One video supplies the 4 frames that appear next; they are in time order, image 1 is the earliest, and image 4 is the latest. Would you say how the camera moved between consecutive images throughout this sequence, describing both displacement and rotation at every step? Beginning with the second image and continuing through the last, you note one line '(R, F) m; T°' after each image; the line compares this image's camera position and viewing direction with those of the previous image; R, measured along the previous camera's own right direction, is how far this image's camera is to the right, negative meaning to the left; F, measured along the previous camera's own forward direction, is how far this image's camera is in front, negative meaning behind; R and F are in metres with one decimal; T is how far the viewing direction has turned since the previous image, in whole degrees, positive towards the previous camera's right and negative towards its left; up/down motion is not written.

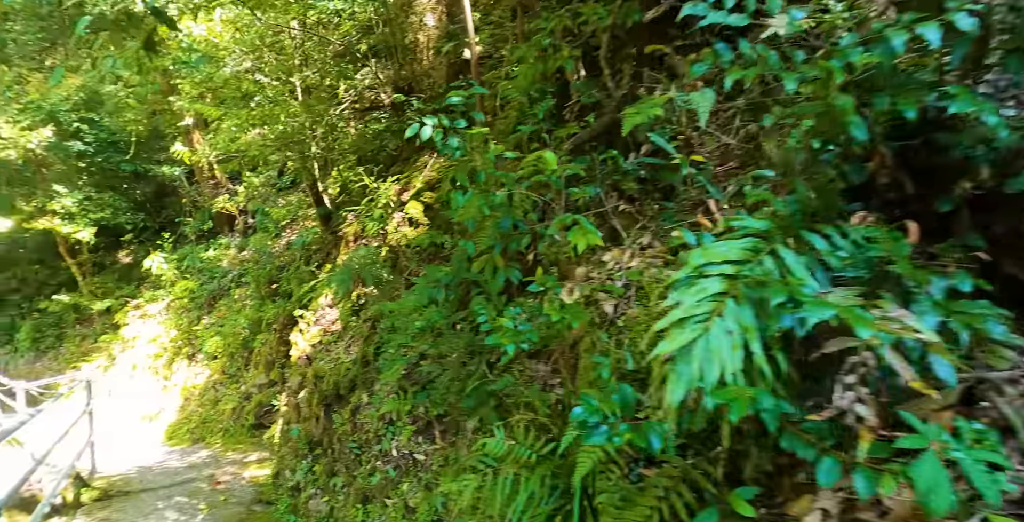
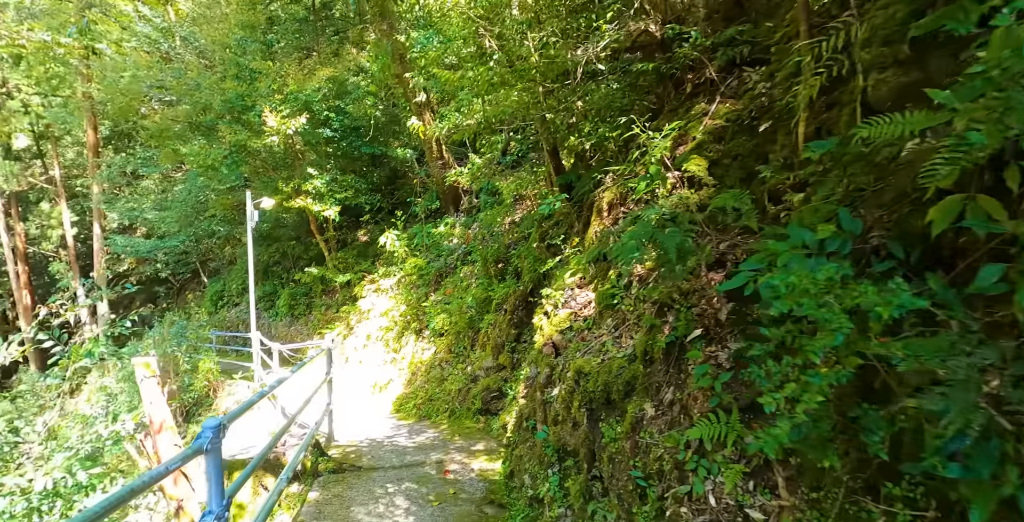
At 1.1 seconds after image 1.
(-0.6, +0.8) m; -19°
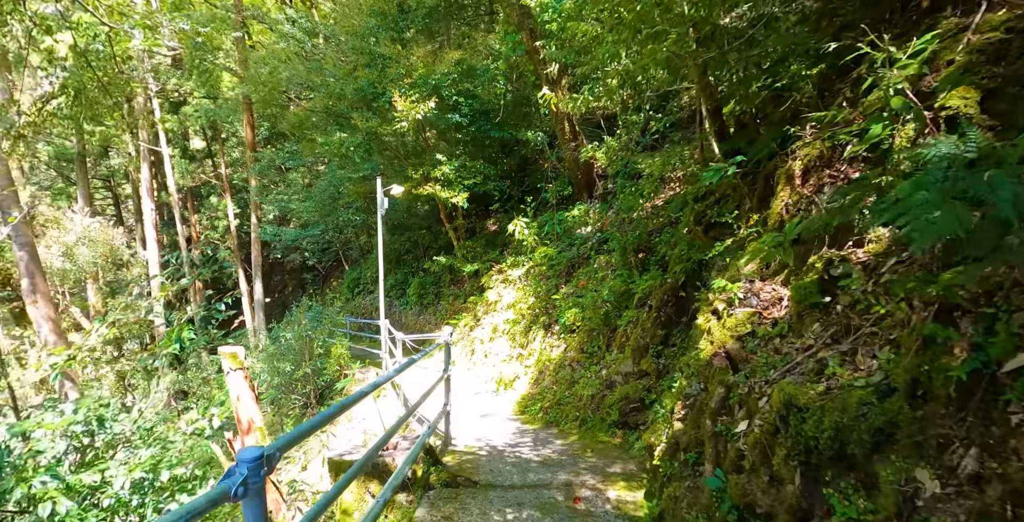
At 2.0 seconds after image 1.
(-0.1, +0.7) m; -13°
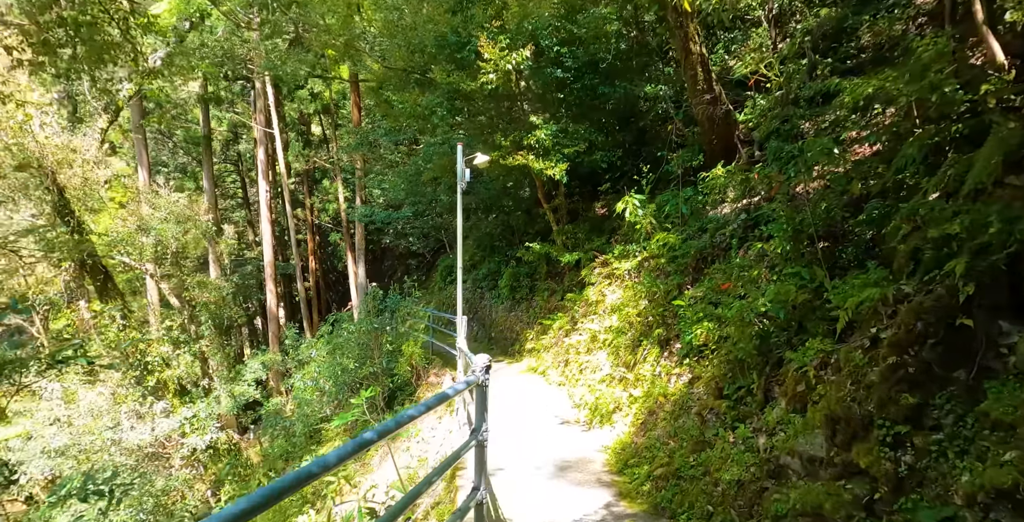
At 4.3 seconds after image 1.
(+0.1, +1.9) m; -12°
